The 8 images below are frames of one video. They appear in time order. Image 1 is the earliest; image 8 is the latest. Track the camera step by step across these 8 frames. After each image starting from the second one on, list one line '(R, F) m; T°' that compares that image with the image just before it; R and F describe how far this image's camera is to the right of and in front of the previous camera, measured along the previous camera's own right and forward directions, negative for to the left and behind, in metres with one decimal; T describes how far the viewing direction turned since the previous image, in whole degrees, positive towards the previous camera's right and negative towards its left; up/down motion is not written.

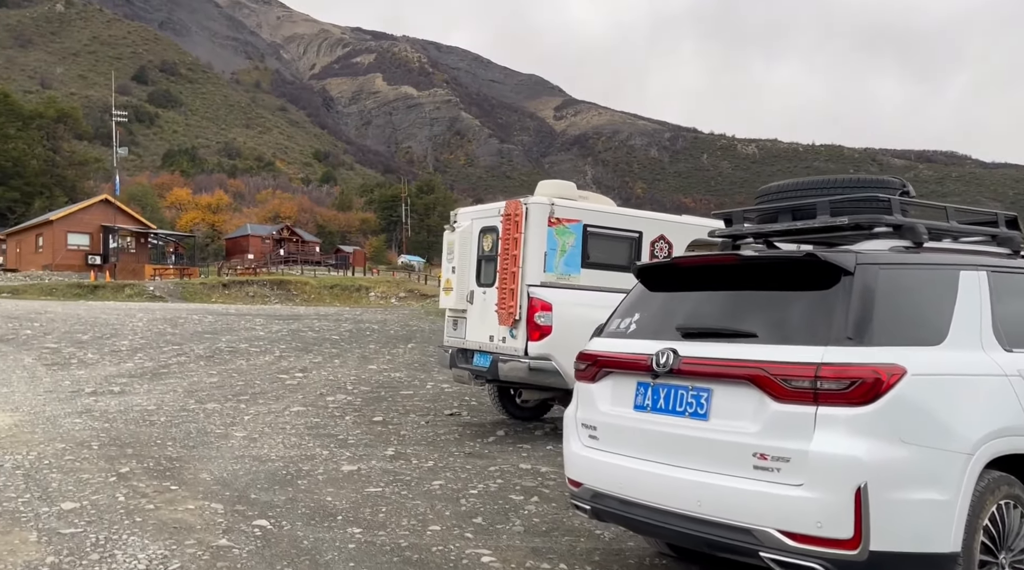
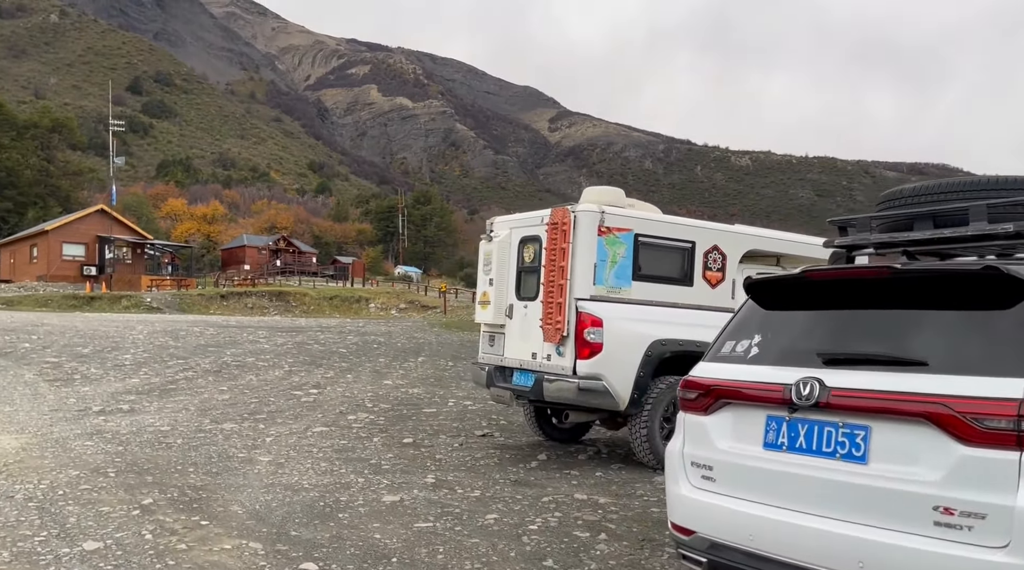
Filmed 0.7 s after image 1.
(-0.5, +0.6) m; 0°
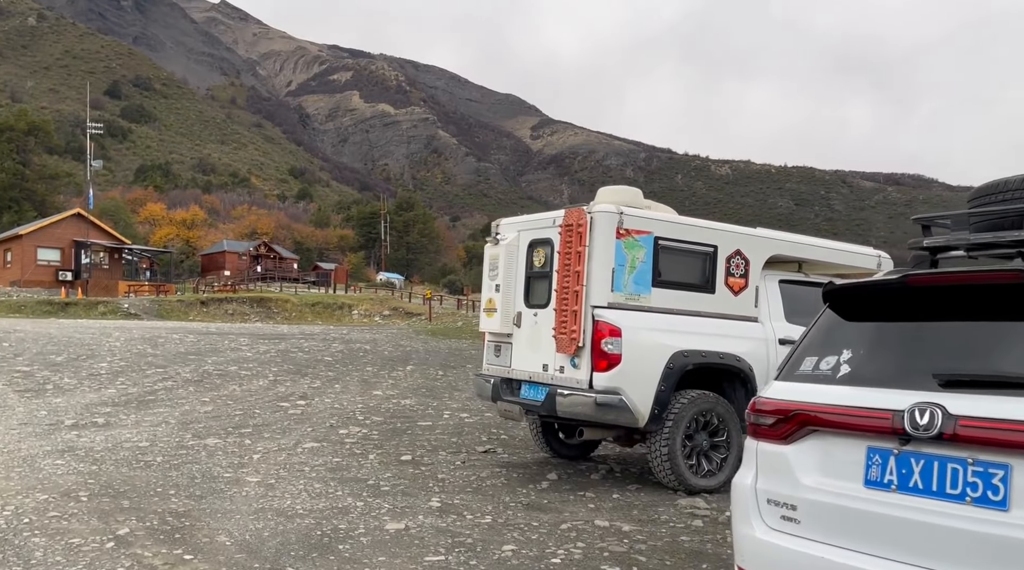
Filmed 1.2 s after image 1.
(-0.3, +0.6) m; +1°
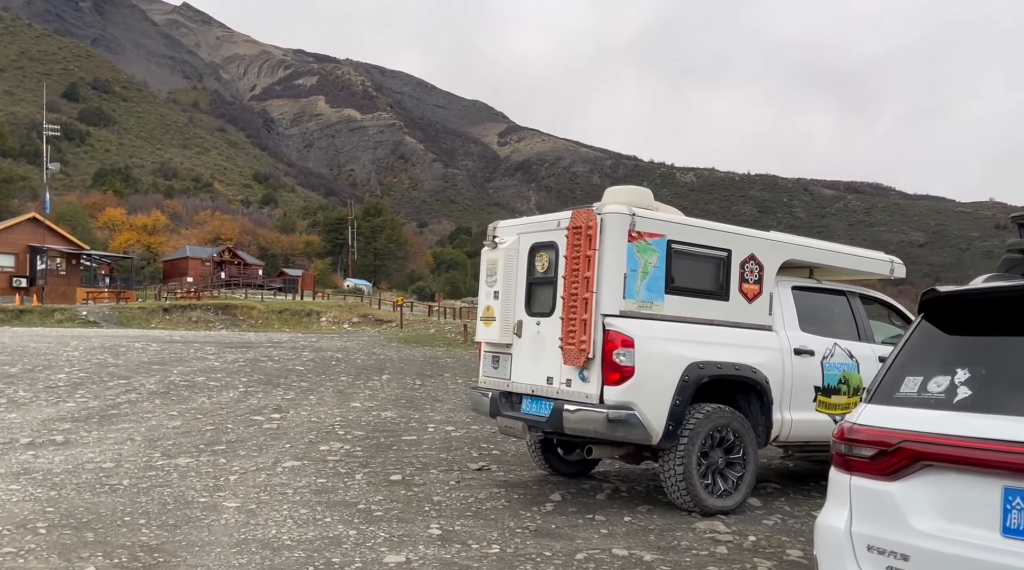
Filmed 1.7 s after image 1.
(-0.3, +0.6) m; +2°
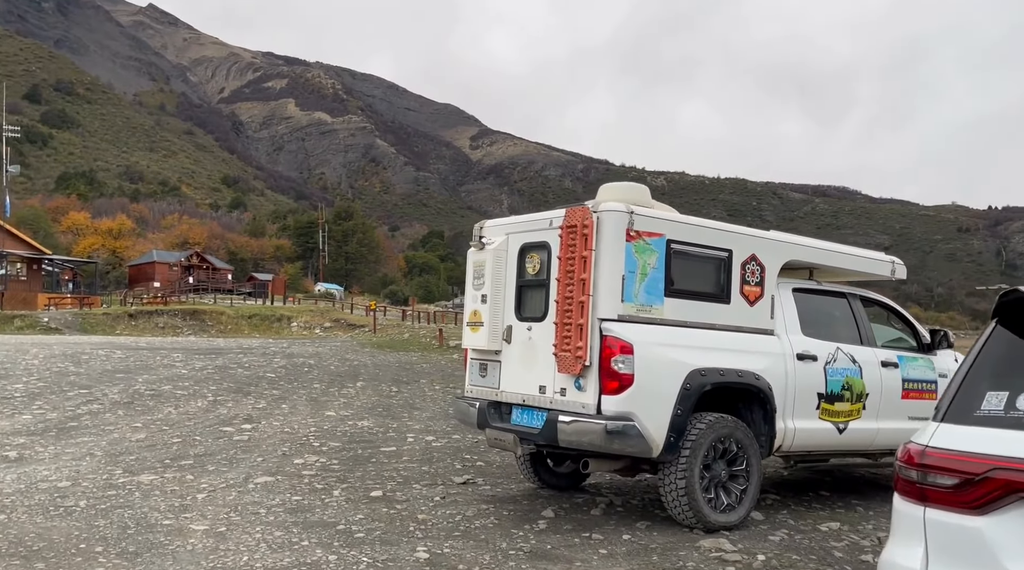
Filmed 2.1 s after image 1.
(-0.1, +0.5) m; +2°
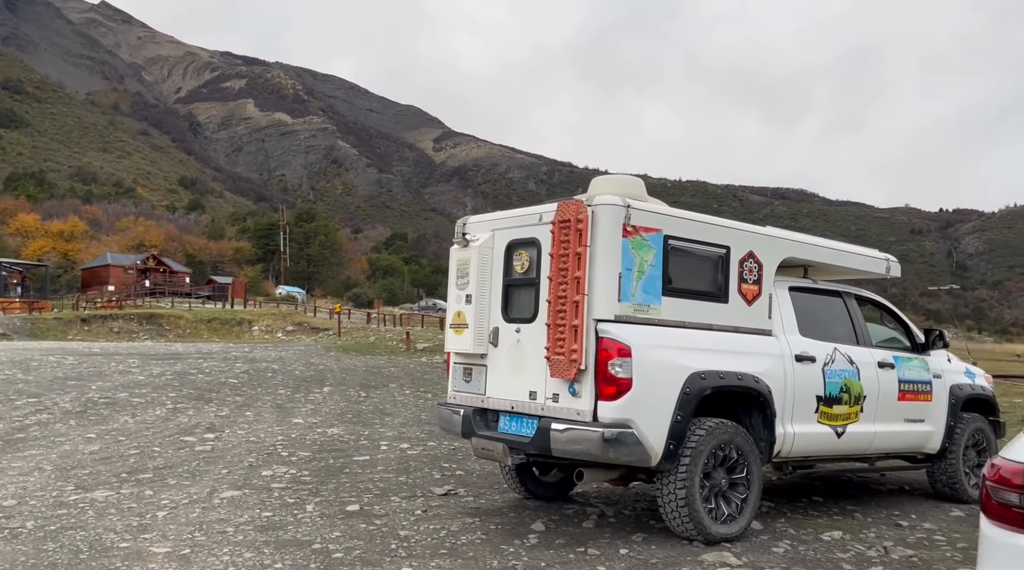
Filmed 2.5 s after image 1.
(-0.2, +0.4) m; +2°
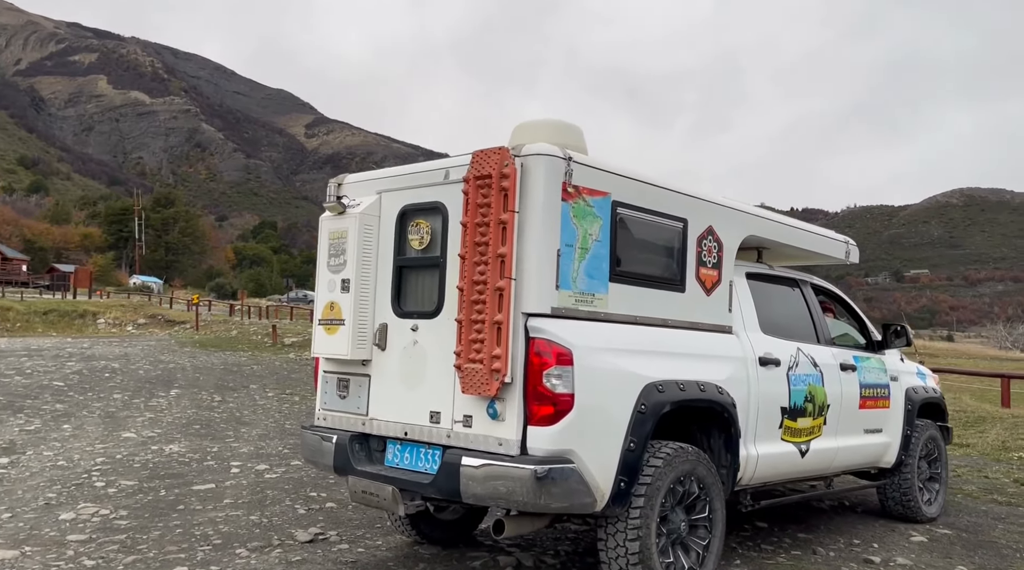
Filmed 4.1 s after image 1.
(-0.1, +1.7) m; +8°
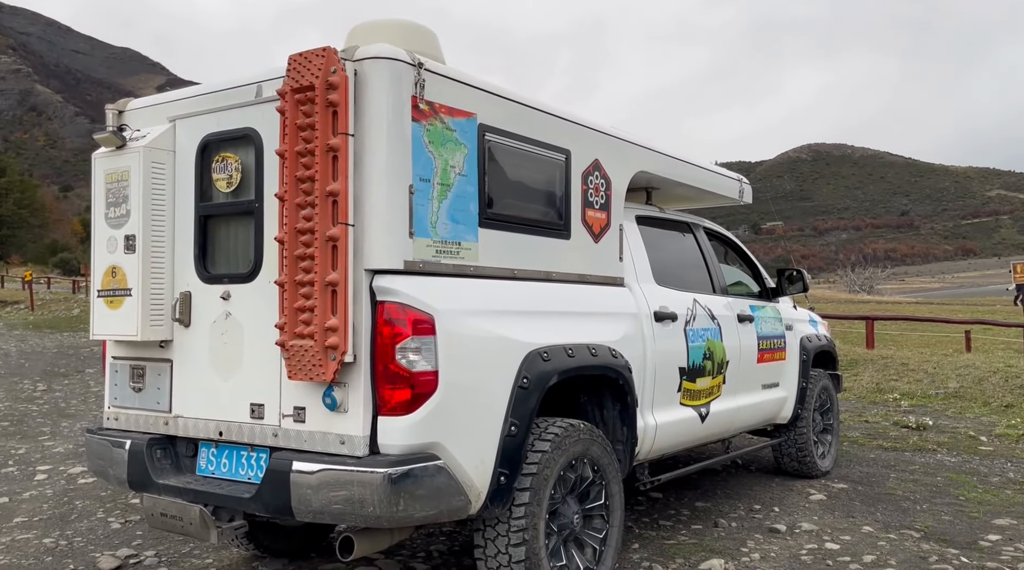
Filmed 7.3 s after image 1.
(+0.1, +1.0) m; +8°
